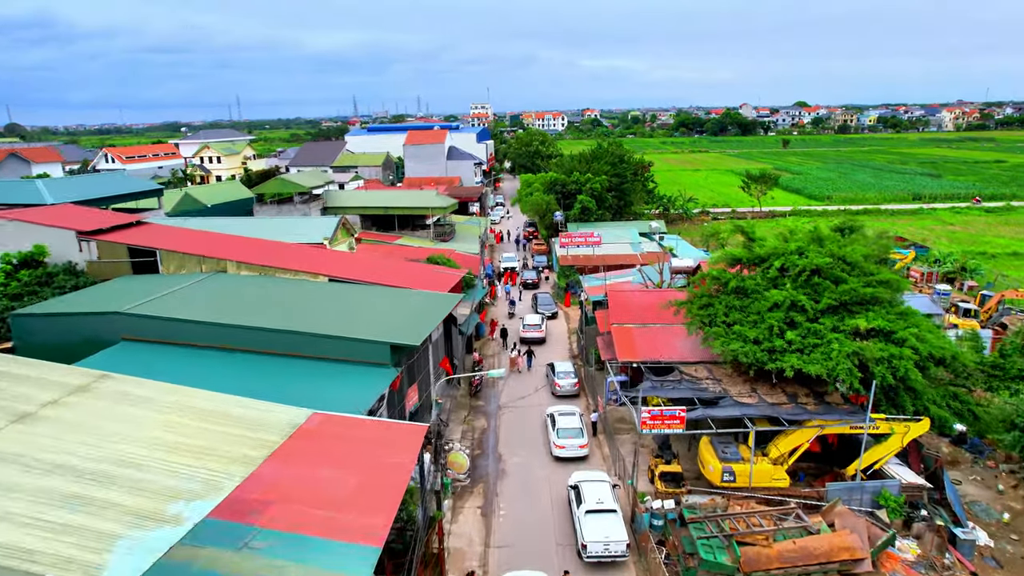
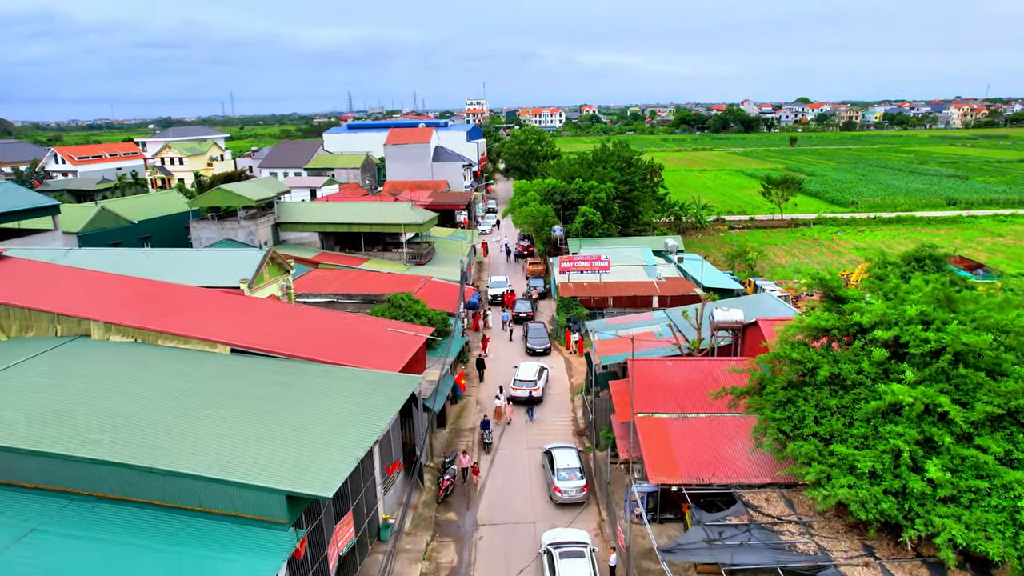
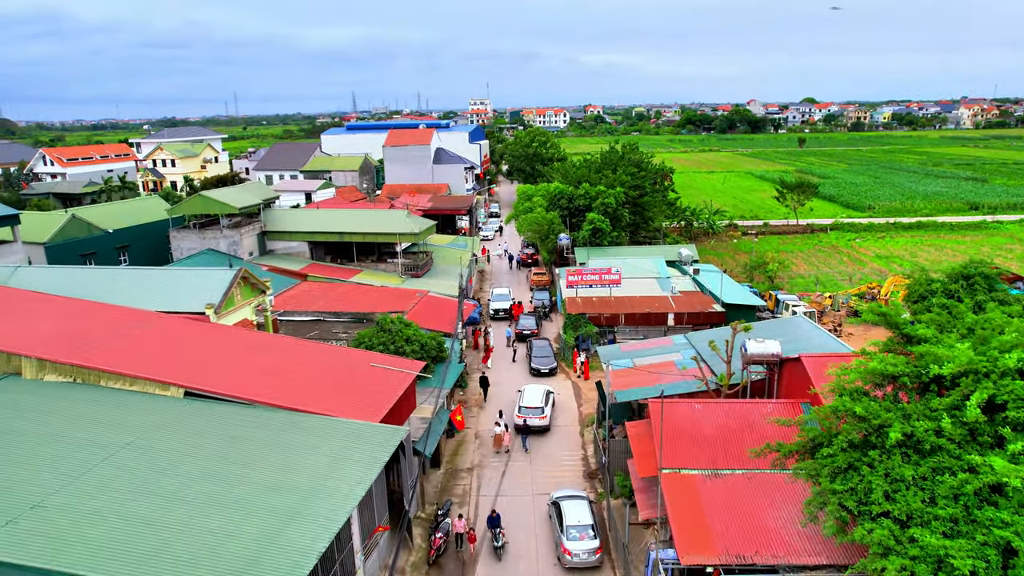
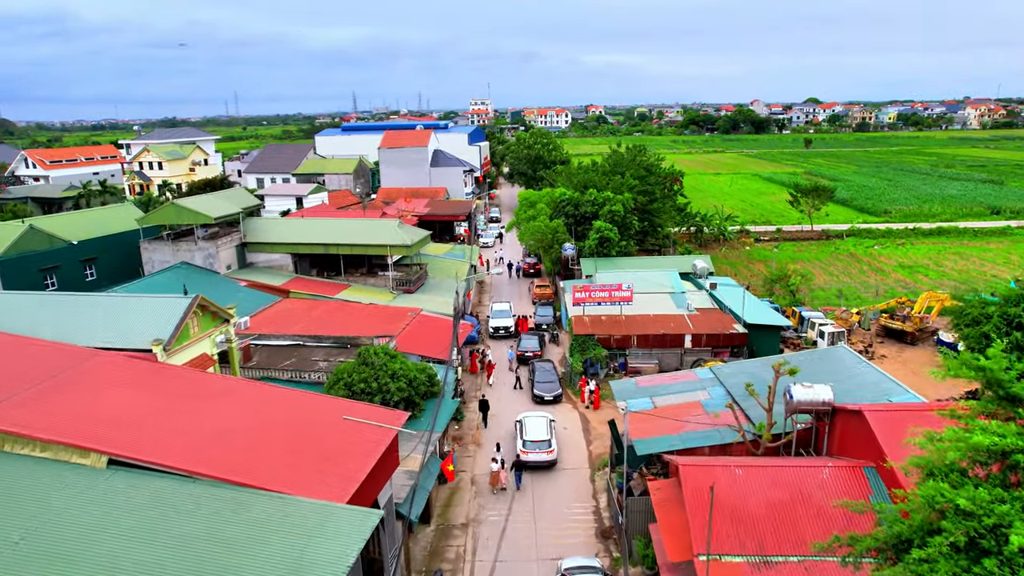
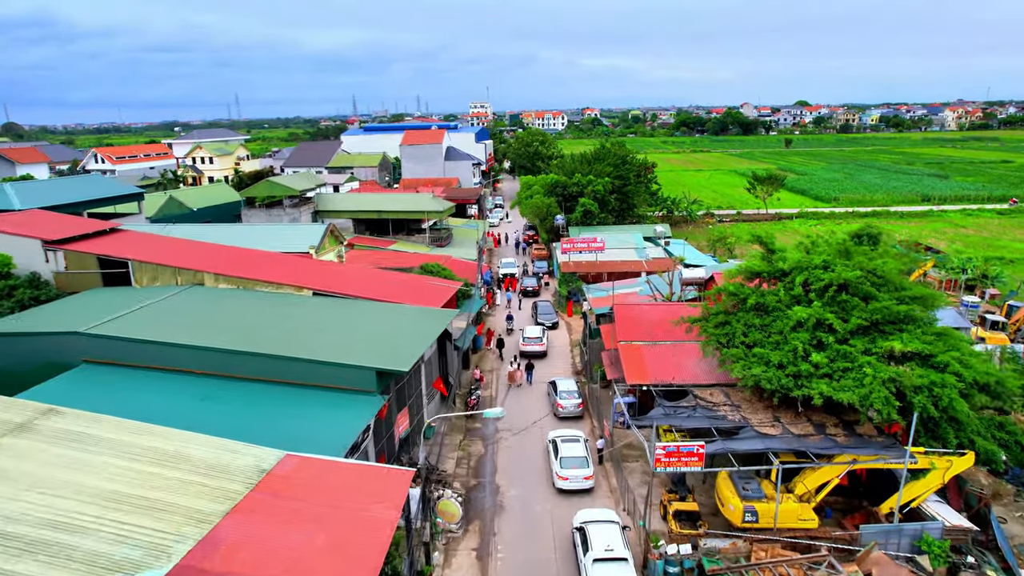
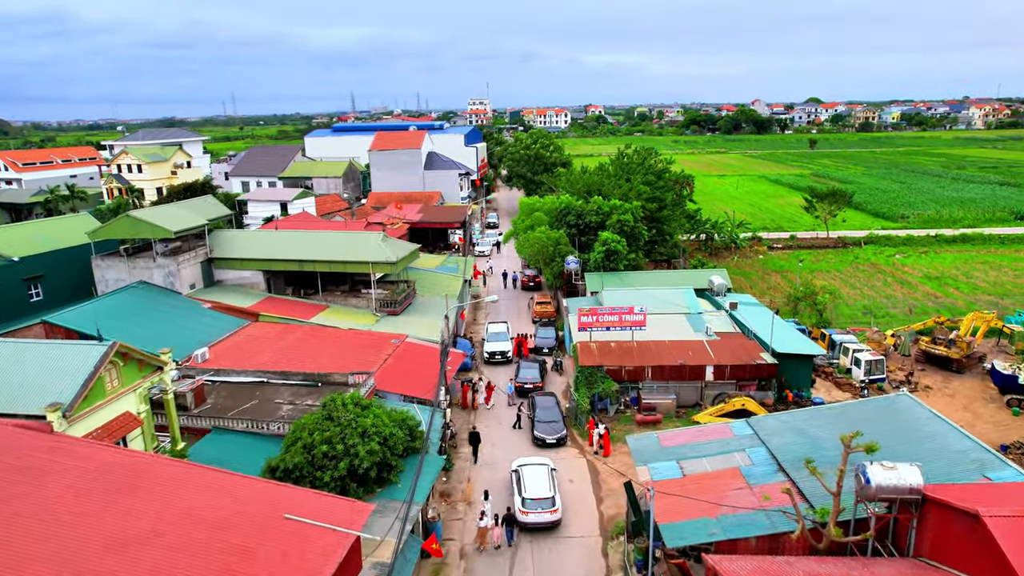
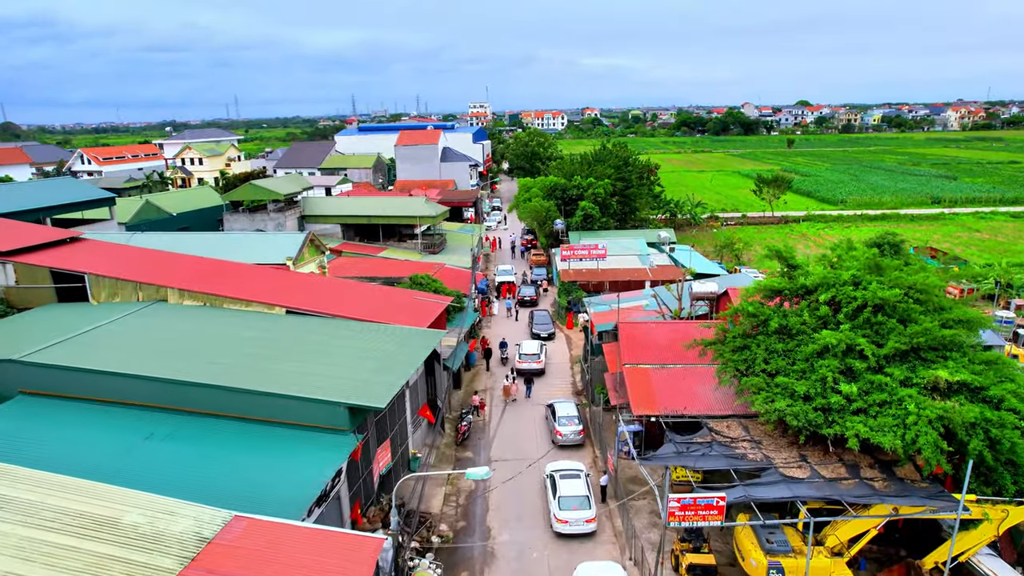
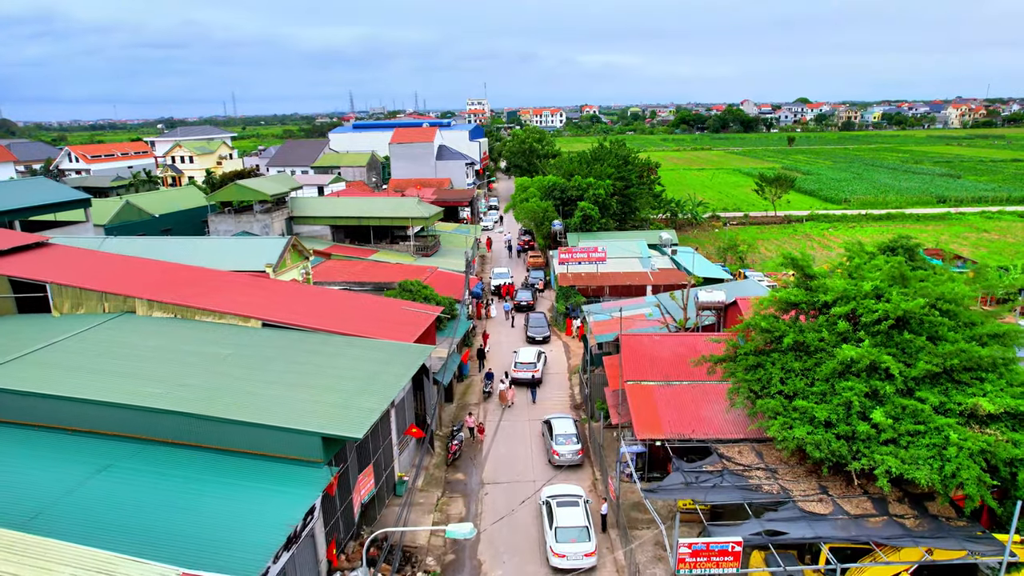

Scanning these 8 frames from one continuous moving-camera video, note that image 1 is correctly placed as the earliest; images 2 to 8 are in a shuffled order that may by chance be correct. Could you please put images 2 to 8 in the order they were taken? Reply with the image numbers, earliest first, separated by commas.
5, 7, 8, 2, 3, 4, 6
